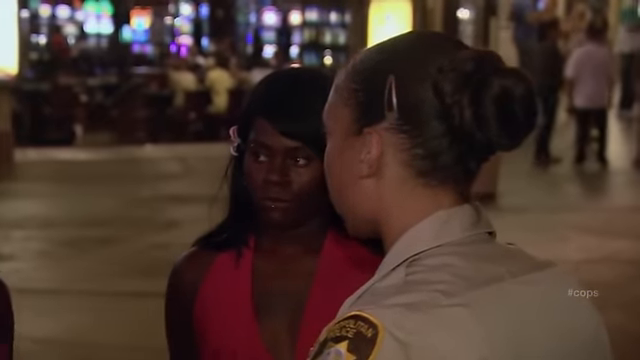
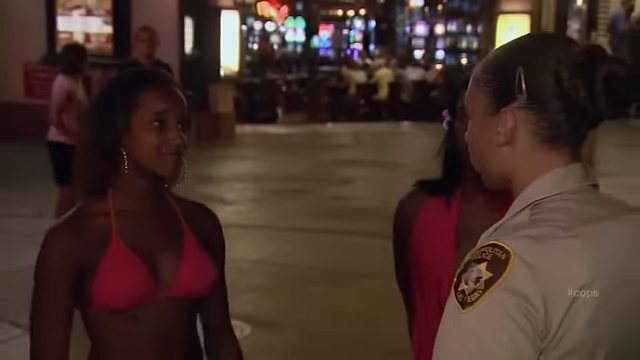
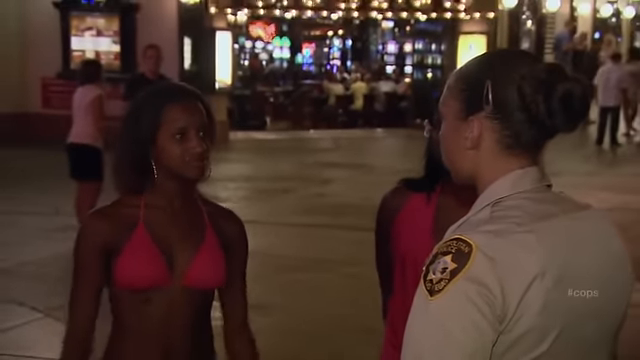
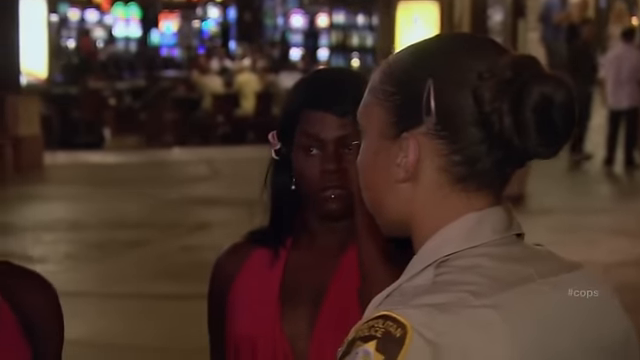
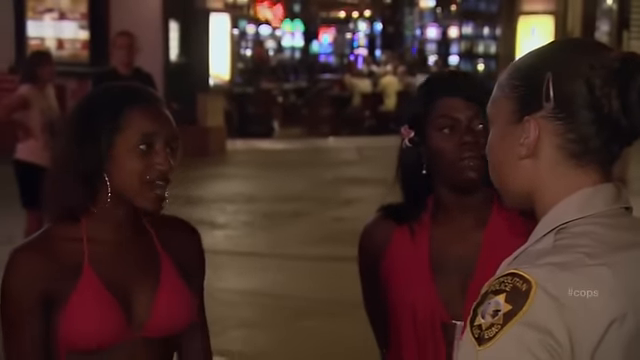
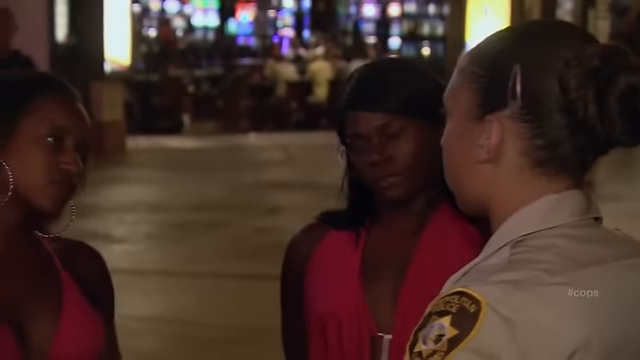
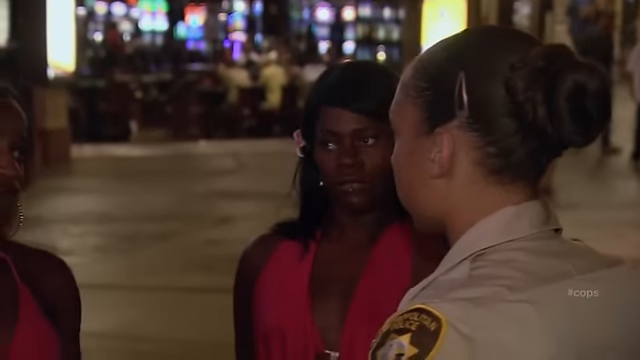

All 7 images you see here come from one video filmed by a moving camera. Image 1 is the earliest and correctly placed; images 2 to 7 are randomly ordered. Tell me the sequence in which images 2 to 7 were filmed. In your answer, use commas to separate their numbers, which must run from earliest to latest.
4, 7, 6, 5, 2, 3
